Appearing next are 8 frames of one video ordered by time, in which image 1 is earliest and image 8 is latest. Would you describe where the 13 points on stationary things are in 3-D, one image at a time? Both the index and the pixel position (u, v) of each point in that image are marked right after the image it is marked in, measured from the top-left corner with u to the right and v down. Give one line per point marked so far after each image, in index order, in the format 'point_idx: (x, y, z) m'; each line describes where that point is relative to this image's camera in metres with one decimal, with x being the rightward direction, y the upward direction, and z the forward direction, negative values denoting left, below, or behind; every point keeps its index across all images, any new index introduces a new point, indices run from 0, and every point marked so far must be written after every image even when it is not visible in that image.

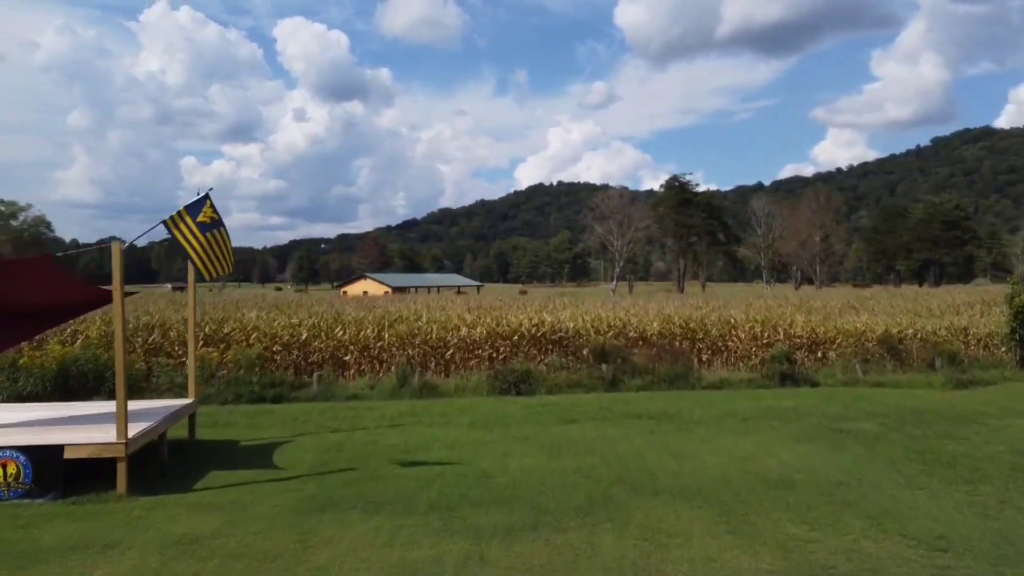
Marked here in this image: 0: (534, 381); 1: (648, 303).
0: (+0.3, -1.2, +10.7) m
1: (+2.9, -0.4, +17.7) m
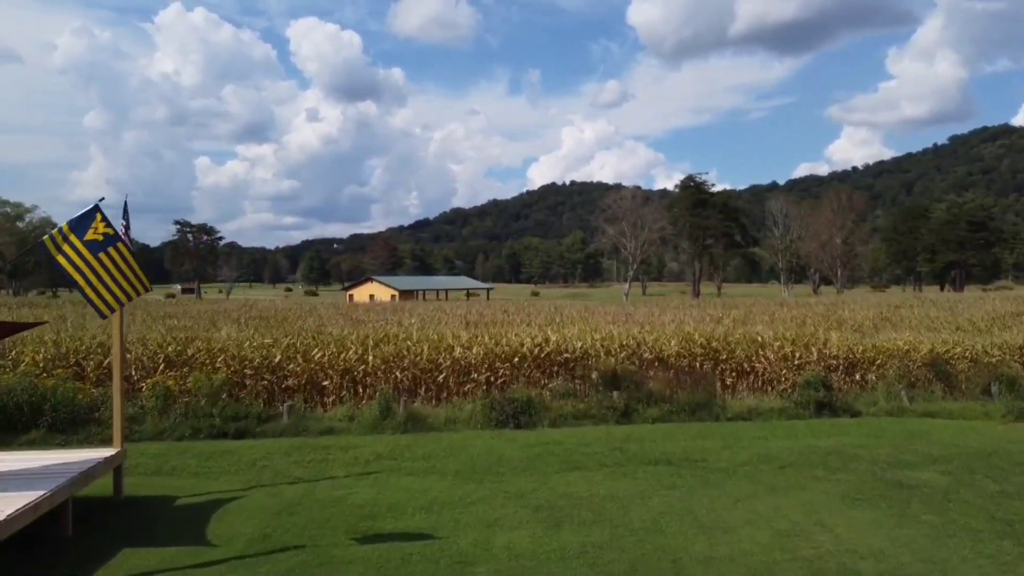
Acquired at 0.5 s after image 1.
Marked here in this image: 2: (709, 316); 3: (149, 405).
0: (+0.3, -1.4, +9.4) m
1: (+3.0, -0.6, +16.4) m
2: (+4.0, -0.6, +17.0) m
3: (-4.0, -1.3, +9.0) m
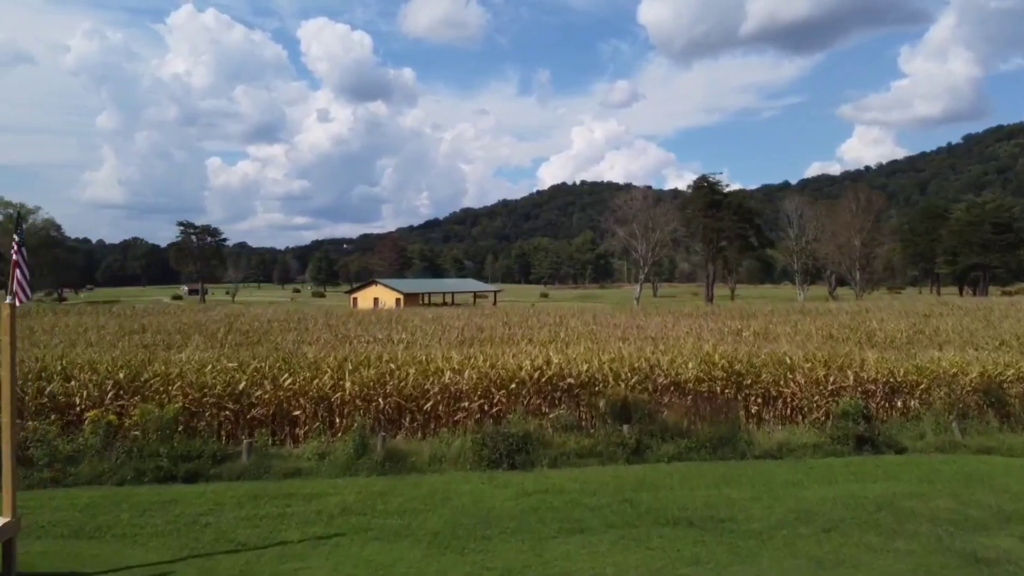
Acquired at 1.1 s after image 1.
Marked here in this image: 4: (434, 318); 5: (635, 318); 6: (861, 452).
0: (+0.2, -1.6, +8.2) m
1: (+3.0, -0.8, +15.1) m
2: (+4.1, -0.8, +15.7) m
3: (-4.0, -1.5, +7.8) m
4: (-1.8, -0.7, +19.1) m
5: (+2.8, -0.7, +18.7) m
6: (+3.6, -1.7, +8.6) m
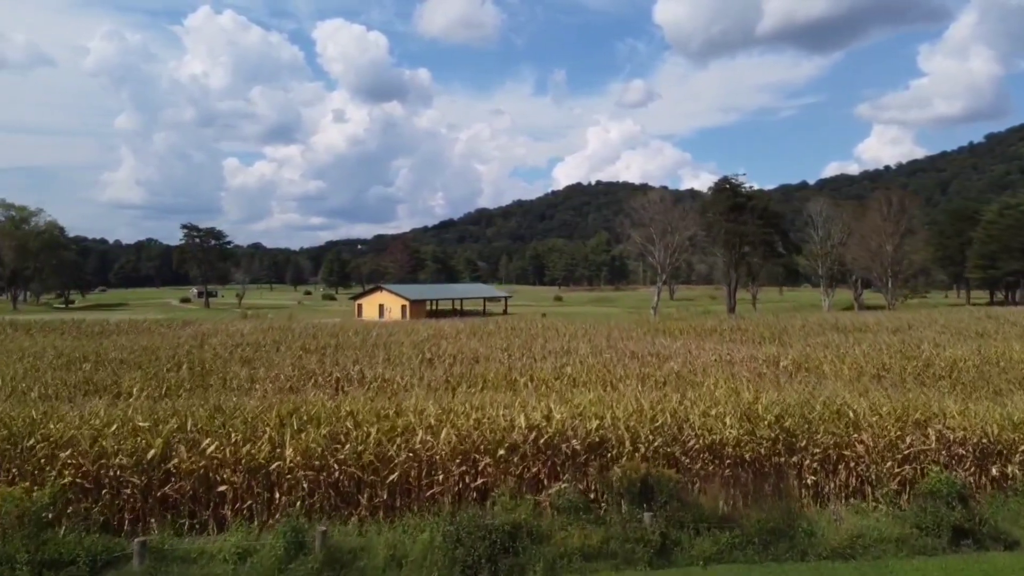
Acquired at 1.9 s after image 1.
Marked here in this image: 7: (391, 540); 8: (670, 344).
0: (+0.1, -1.9, +6.2) m
1: (+3.0, -1.1, +13.0) m
2: (+4.1, -1.1, +13.6) m
3: (-4.1, -1.8, +5.9) m
4: (-1.7, -1.1, +17.2) m
5: (+2.9, -1.1, +16.6) m
6: (+3.5, -2.0, +6.5) m
7: (-0.9, -1.9, +6.4) m
8: (+3.1, -1.1, +15.7) m
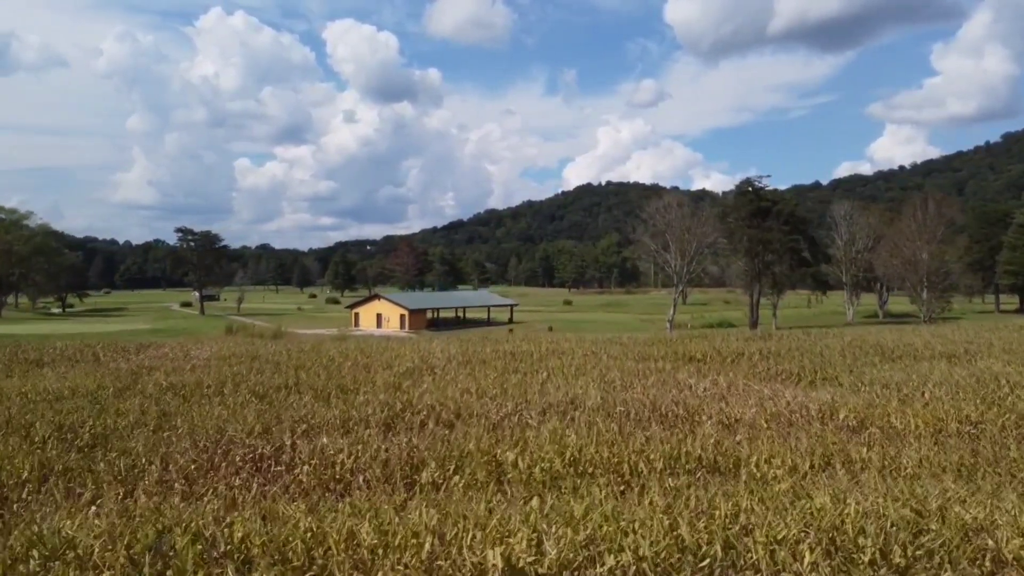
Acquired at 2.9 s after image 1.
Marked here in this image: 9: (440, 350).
0: (-0.1, -2.4, +3.6) m
1: (+2.9, -1.5, +10.4) m
2: (+4.0, -1.6, +11.0) m
3: (-4.3, -2.2, +3.3) m
4: (-1.8, -1.5, +14.6) m
5: (+2.8, -1.5, +14.0) m
6: (+3.3, -2.5, +3.8) m
7: (-1.1, -2.4, +3.8) m
8: (+3.0, -1.5, +13.1) m
9: (-1.7, -1.5, +19.4) m
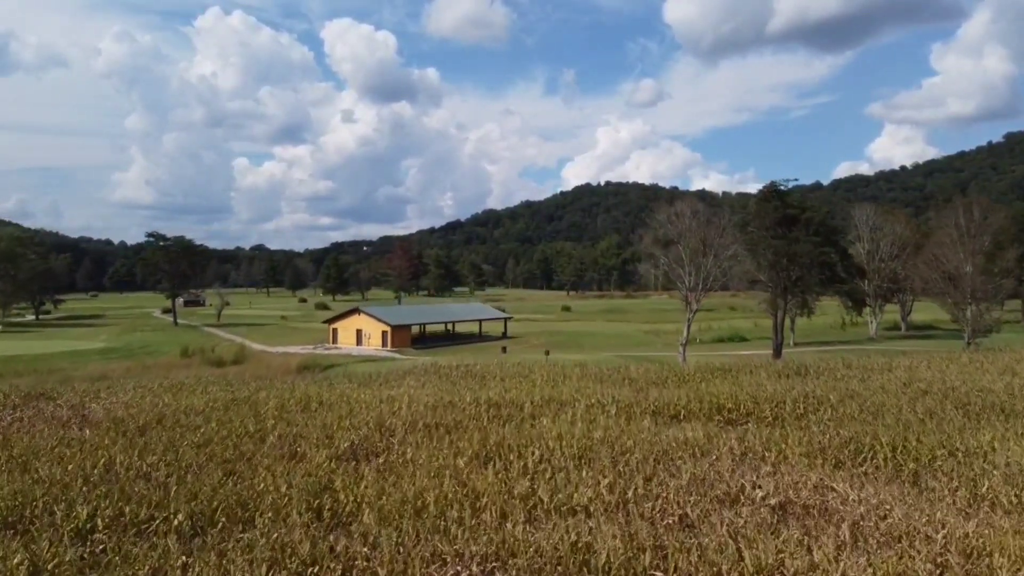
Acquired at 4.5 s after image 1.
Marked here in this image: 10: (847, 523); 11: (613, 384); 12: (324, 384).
0: (-0.4, -3.0, -0.3) m
1: (+2.7, -2.2, +6.5) m
2: (+3.7, -2.2, +7.1) m
3: (-4.6, -2.9, -0.6) m
4: (-2.1, -2.2, +10.7) m
5: (+2.5, -2.2, +10.1) m
6: (+3.1, -3.1, 0.0) m
7: (-1.4, -3.0, -0.1) m
8: (+2.8, -2.2, +9.2) m
9: (-2.0, -2.1, +15.5) m
10: (+3.2, -2.2, +7.9) m
11: (+2.4, -2.3, +19.7) m
12: (-4.4, -2.2, +19.1) m
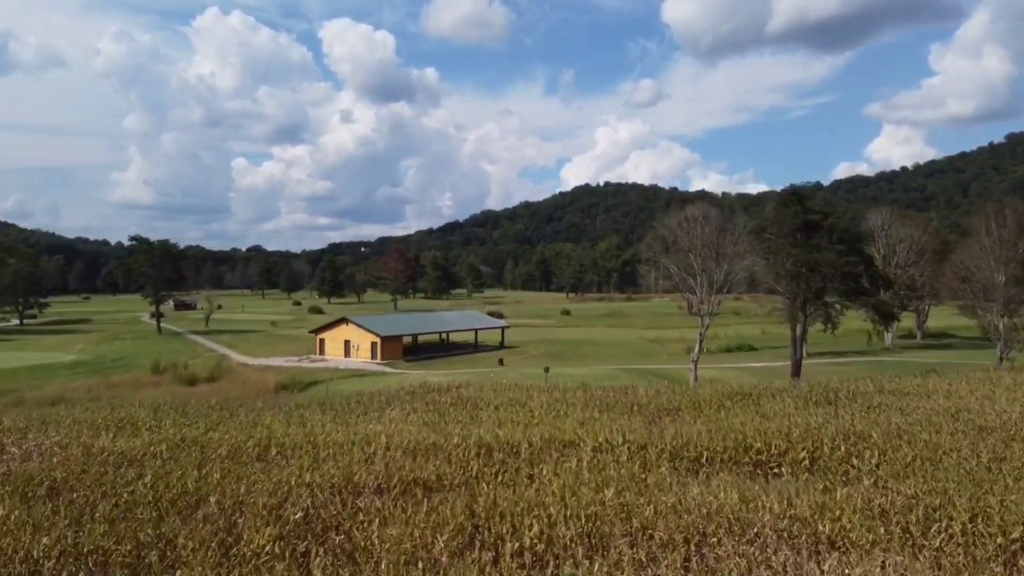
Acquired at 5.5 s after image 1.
0: (-0.4, -3.4, -2.5) m
1: (+2.6, -2.6, +4.3) m
2: (+3.6, -2.6, +4.9) m
3: (-4.7, -3.2, -2.8) m
4: (-2.1, -2.5, +8.5) m
5: (+2.5, -2.5, +7.9) m
6: (+3.0, -3.5, -2.2) m
7: (-1.4, -3.4, -2.3) m
8: (+2.7, -2.5, +7.0) m
9: (-2.1, -2.5, +13.3) m
10: (+3.2, -2.6, +5.7) m
11: (+2.3, -2.7, +17.5) m
12: (-4.5, -2.6, +16.9) m
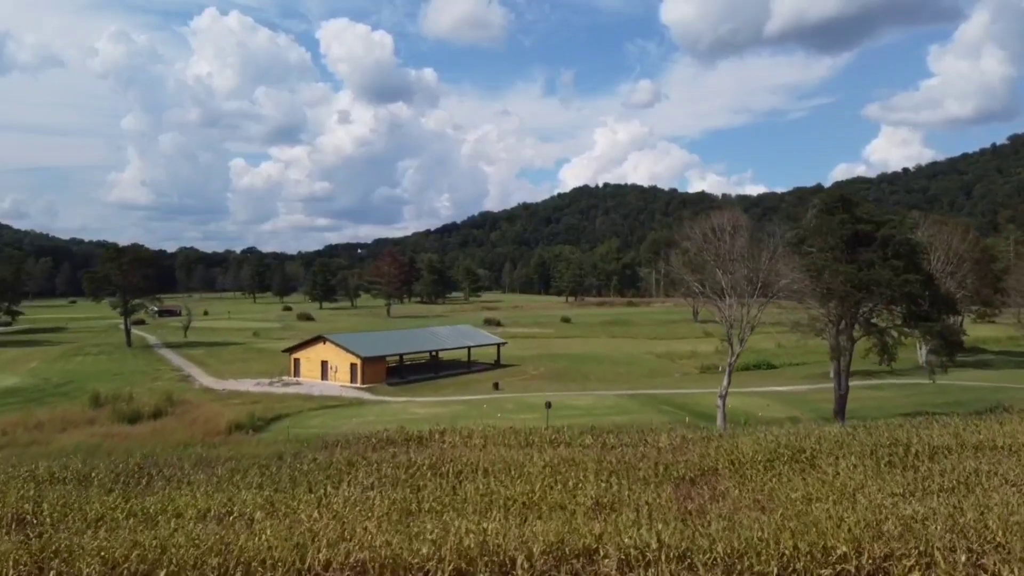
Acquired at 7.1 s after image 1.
0: (-0.5, -3.9, -6.4) m
1: (+2.5, -3.1, +0.5) m
2: (+3.6, -3.2, +1.1) m
3: (-4.7, -3.8, -6.6) m
4: (-2.2, -3.1, +4.6) m
5: (+2.4, -3.1, +4.1) m
6: (+3.0, -4.0, -6.1) m
7: (-1.5, -3.9, -6.1) m
8: (+2.6, -3.1, +3.2) m
9: (-2.2, -3.0, +9.5) m
10: (+3.1, -3.1, +1.8) m
11: (+2.2, -3.2, +13.6) m
12: (-4.6, -3.2, +13.1) m
